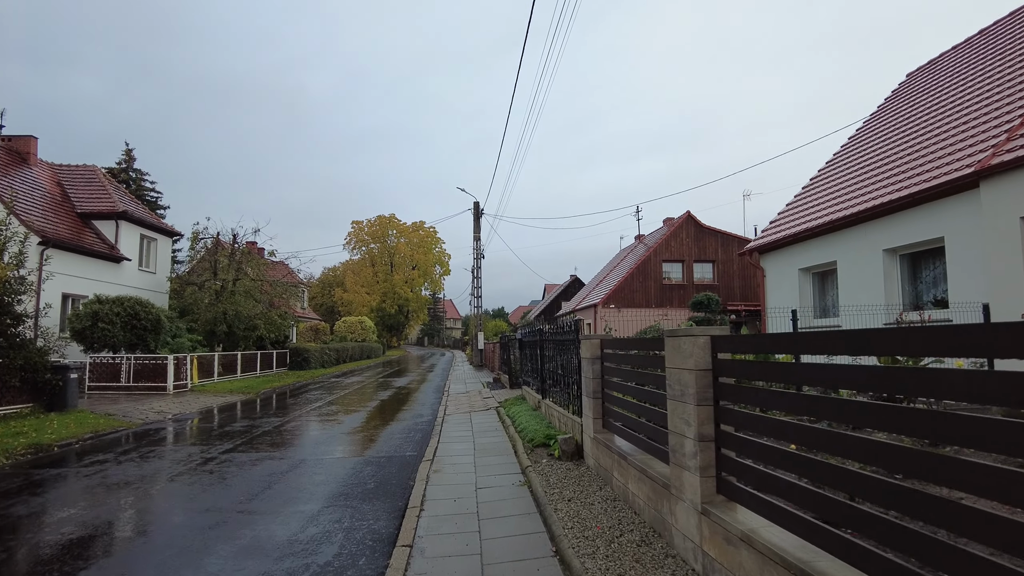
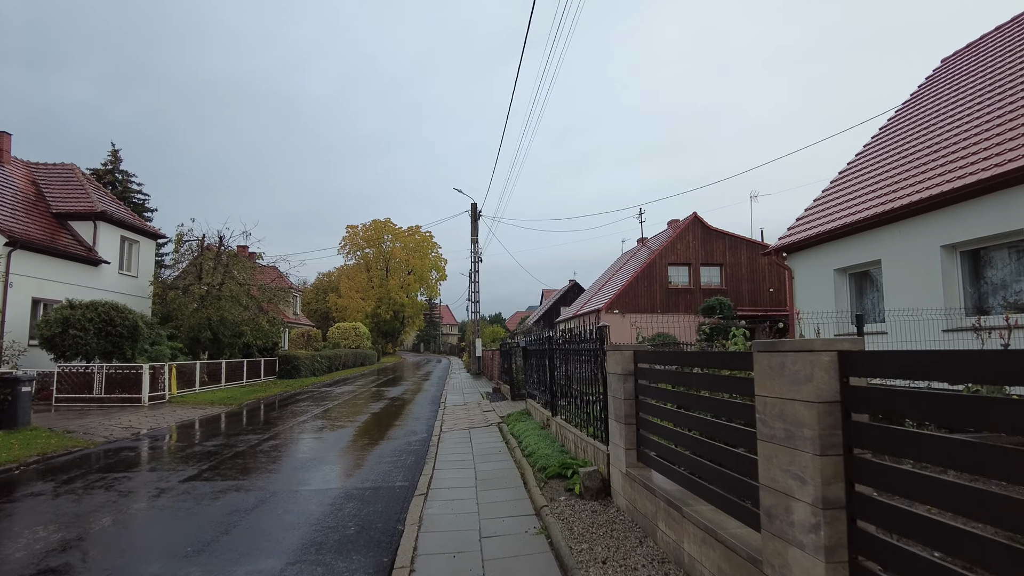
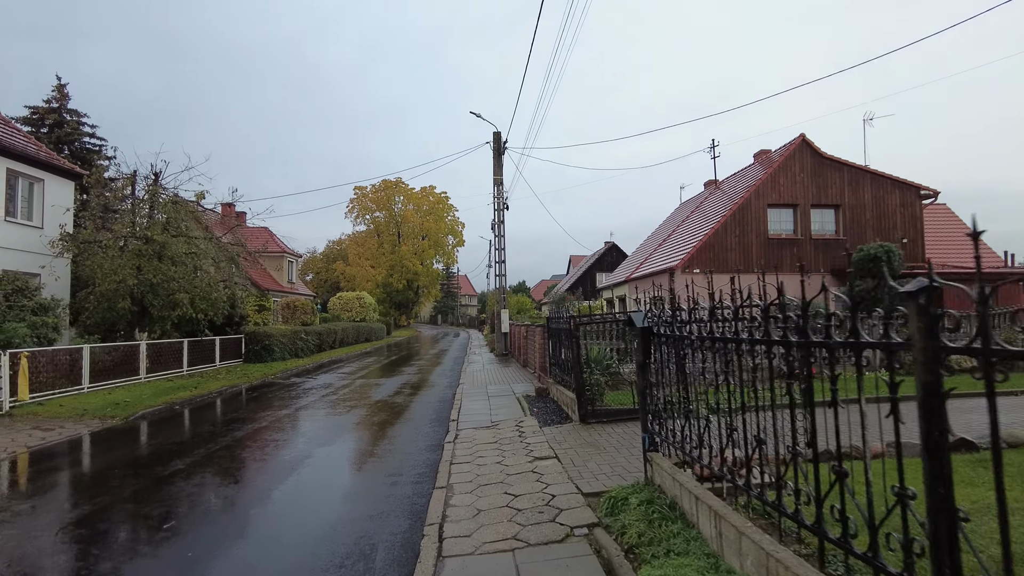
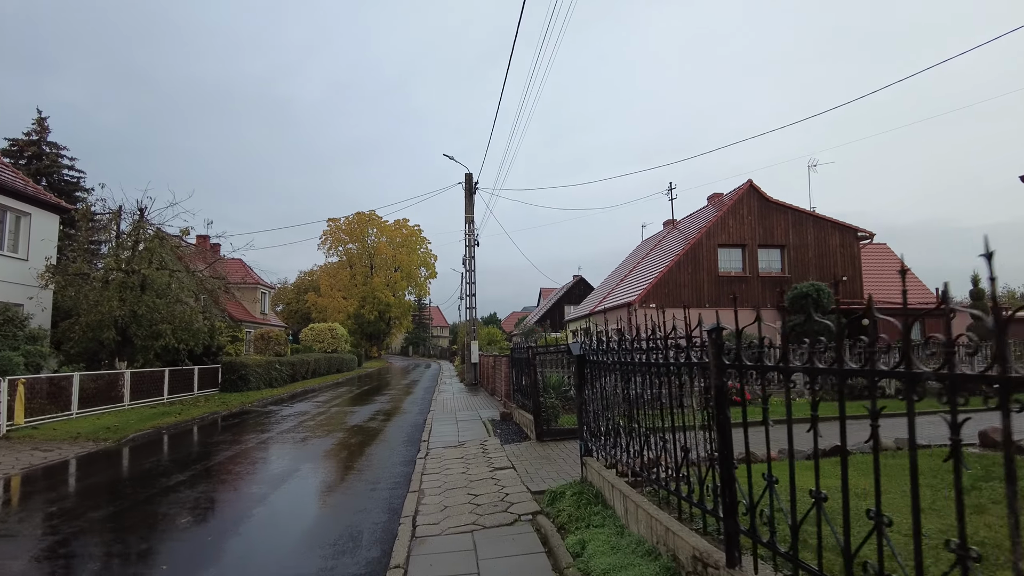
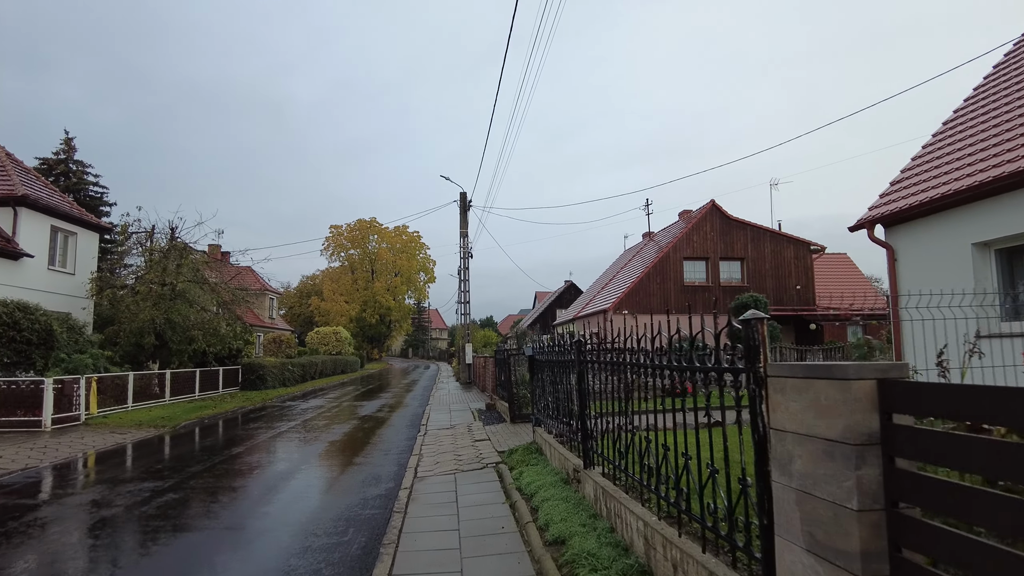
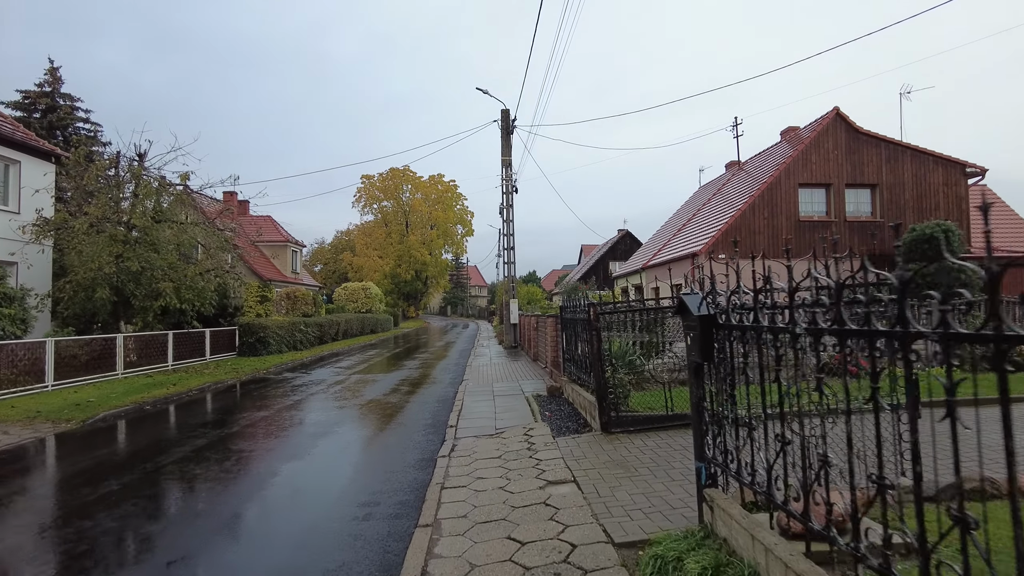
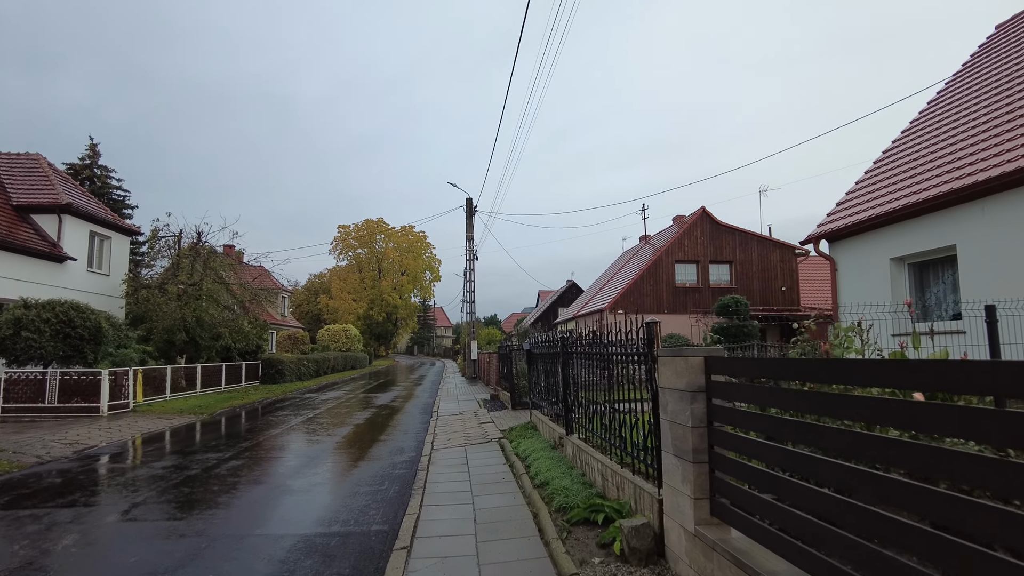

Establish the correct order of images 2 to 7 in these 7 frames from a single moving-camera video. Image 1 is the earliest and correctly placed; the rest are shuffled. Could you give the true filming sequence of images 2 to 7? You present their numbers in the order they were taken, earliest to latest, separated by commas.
2, 7, 5, 4, 3, 6
